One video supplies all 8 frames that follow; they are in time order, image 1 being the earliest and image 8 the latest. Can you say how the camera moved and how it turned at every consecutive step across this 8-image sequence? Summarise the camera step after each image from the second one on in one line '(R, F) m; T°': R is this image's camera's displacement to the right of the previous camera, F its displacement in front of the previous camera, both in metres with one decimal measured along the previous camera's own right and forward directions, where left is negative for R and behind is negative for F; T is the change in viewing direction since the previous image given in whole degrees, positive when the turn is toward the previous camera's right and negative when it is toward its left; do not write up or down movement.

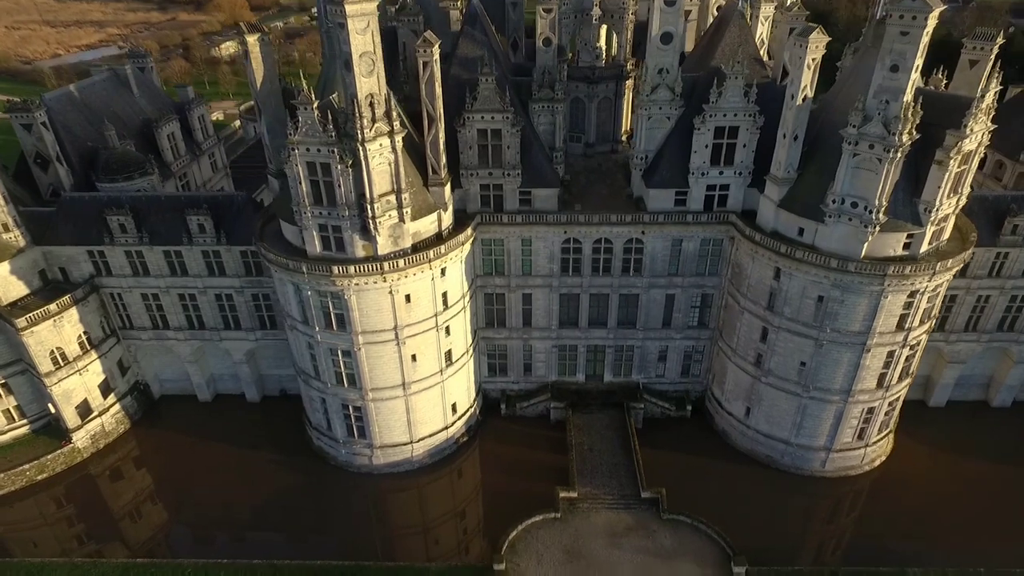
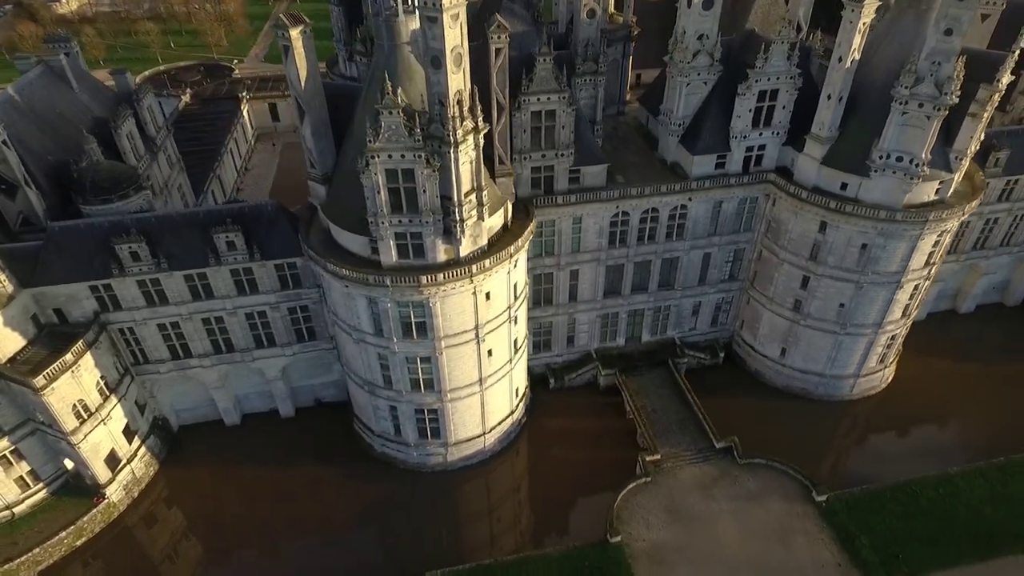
(-10.2, +1.5) m; +10°
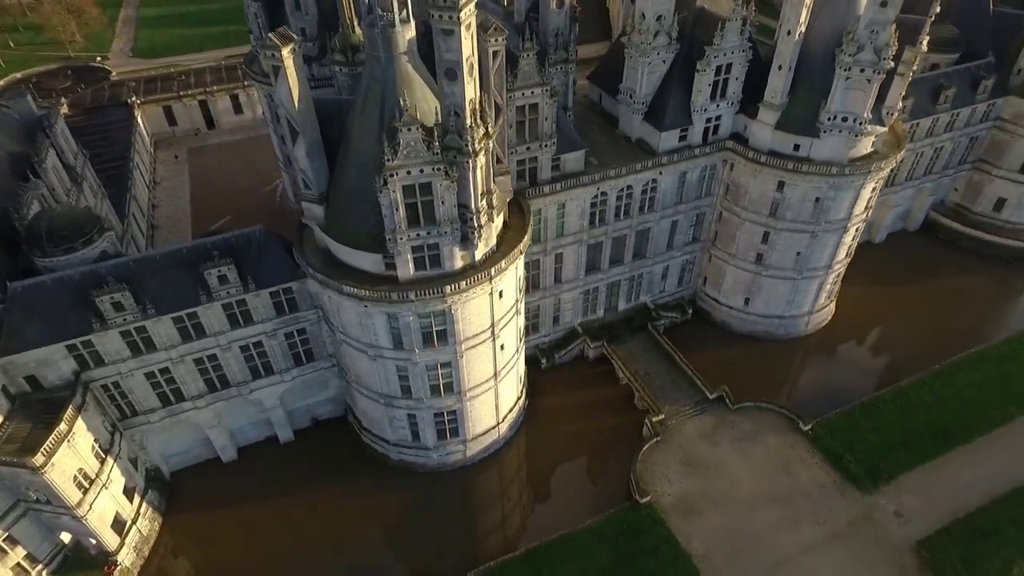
(-6.2, -0.1) m; +10°
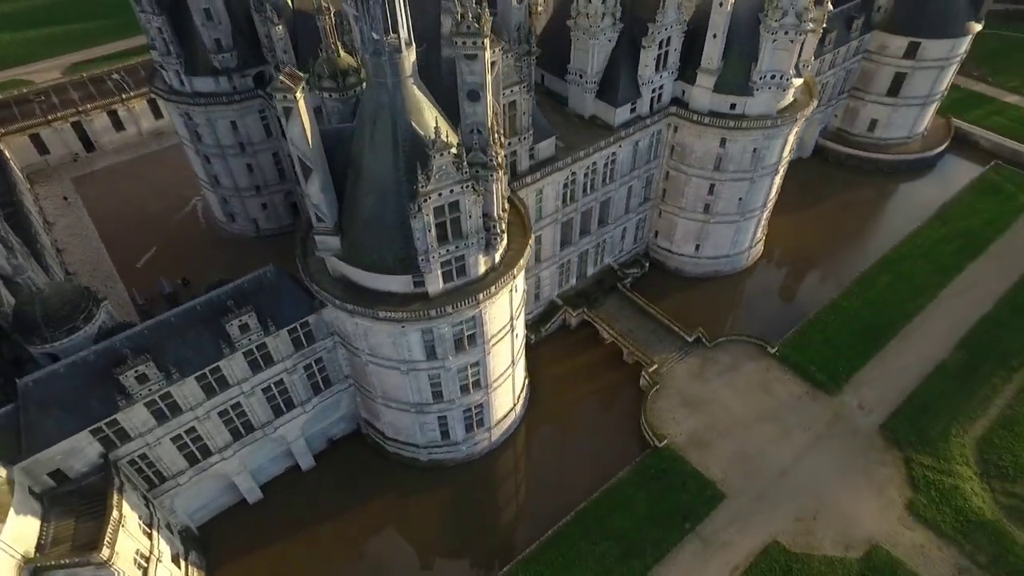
(-7.3, -1.0) m; +11°
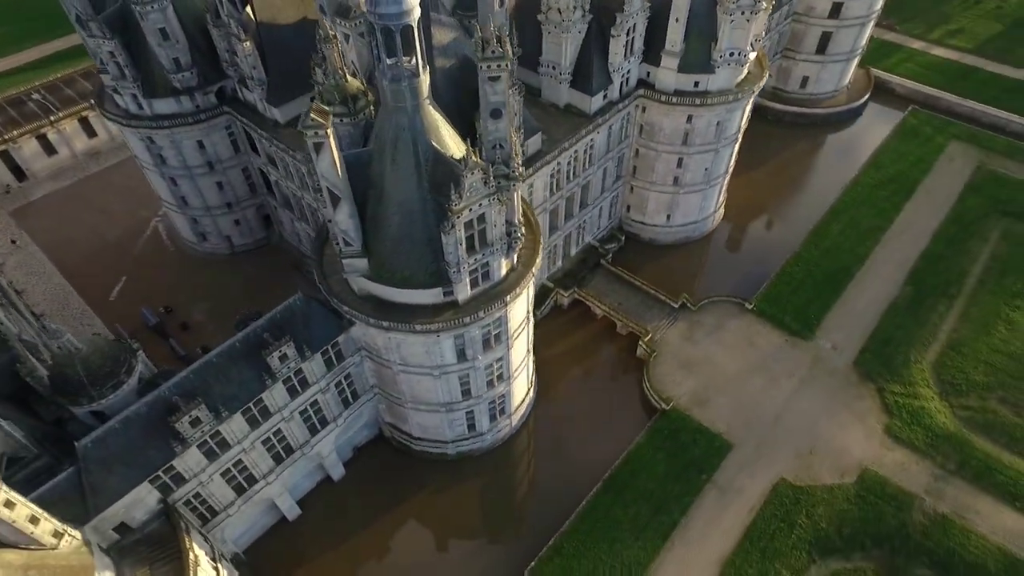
(-4.9, -1.5) m; +6°
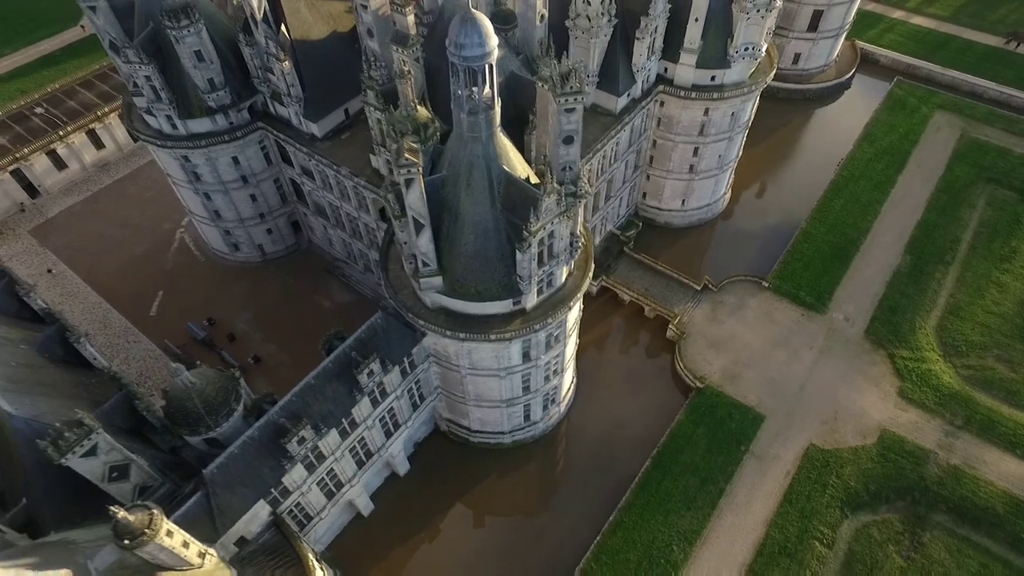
(-5.2, -2.3) m; +3°
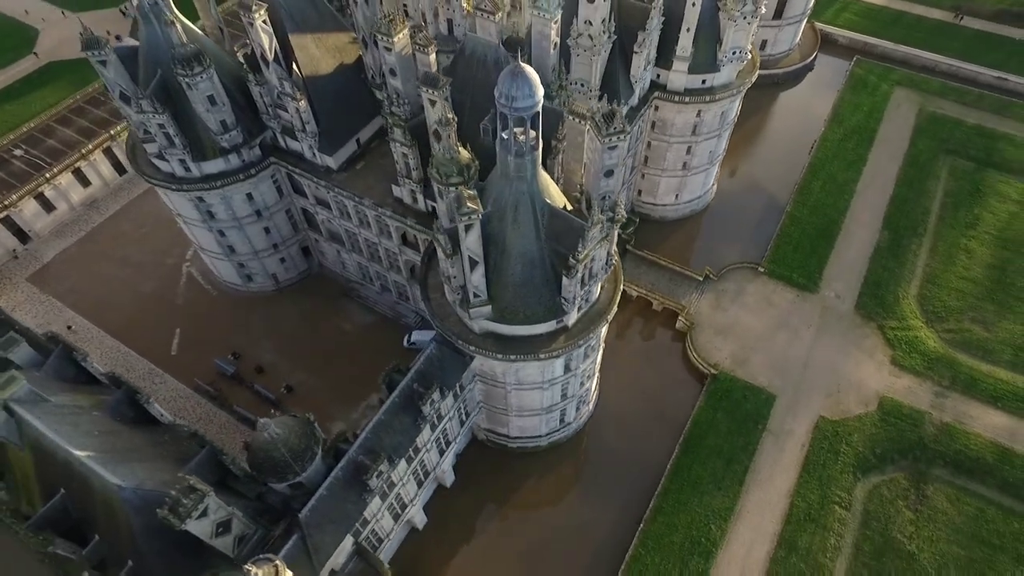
(-4.9, -2.0) m; +4°
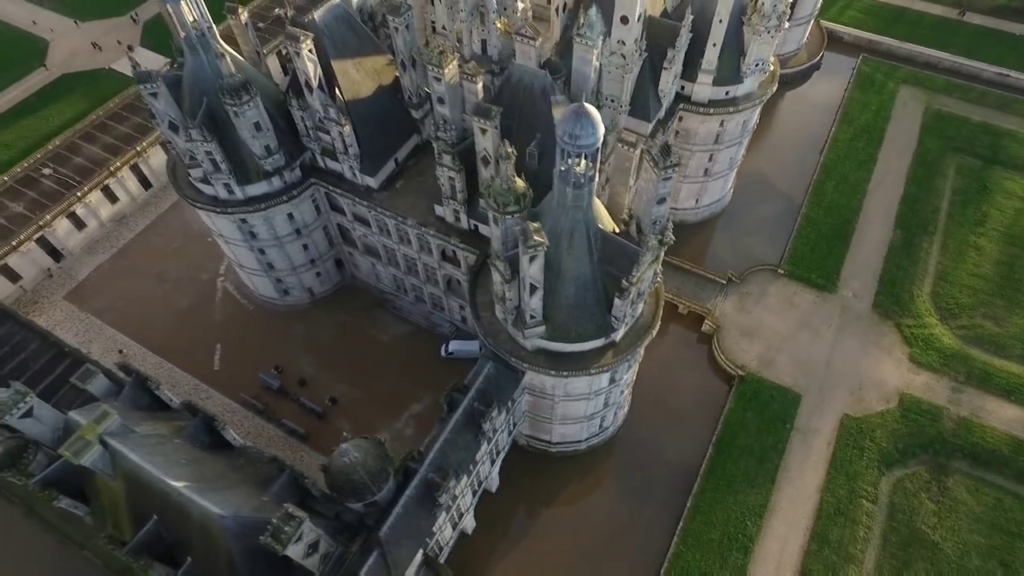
(-3.8, -1.6) m; +1°
